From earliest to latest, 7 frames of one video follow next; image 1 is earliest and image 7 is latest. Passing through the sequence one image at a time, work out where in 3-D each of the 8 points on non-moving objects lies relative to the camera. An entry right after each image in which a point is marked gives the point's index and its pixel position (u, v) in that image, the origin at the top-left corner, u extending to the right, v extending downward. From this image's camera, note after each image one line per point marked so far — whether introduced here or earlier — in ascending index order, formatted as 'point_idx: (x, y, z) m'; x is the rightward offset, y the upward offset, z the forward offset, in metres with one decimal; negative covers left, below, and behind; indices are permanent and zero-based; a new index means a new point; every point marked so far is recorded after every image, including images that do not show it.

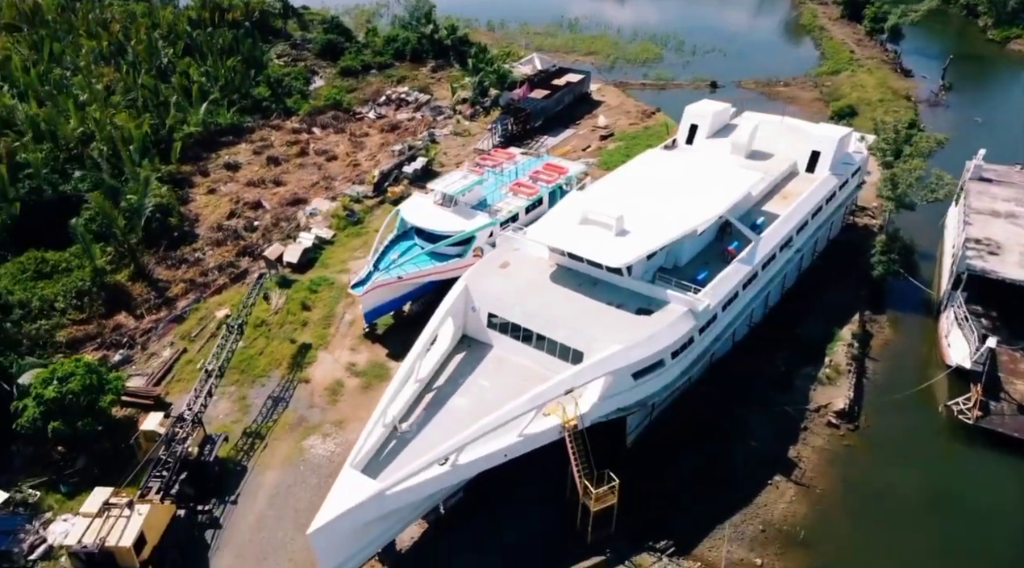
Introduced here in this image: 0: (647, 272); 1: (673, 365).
0: (+3.6, +0.2, +18.6) m
1: (+3.9, -2.0, +17.2) m
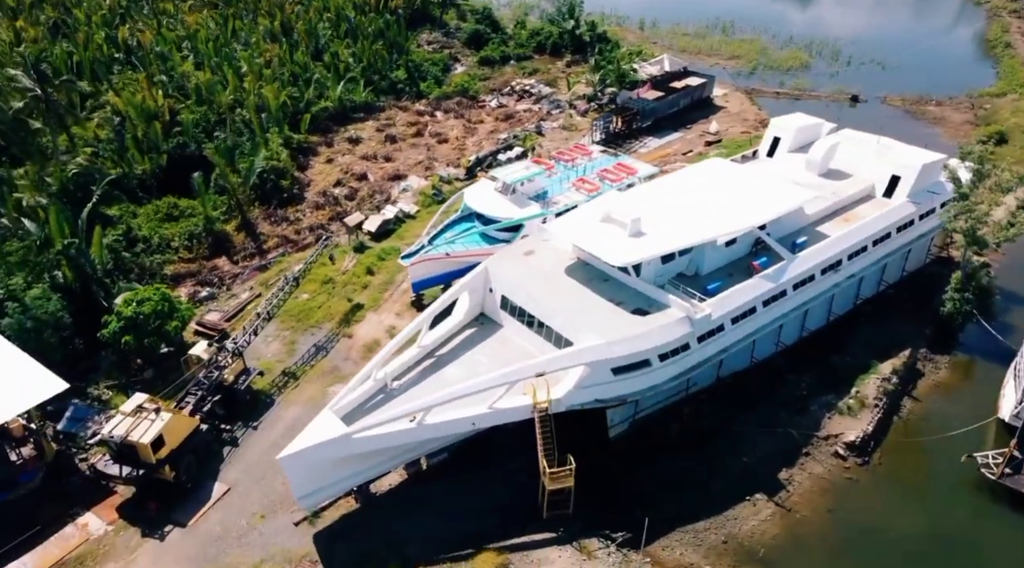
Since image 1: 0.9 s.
0: (+3.9, +0.2, +18.8) m
1: (+3.7, -2.1, +17.4) m
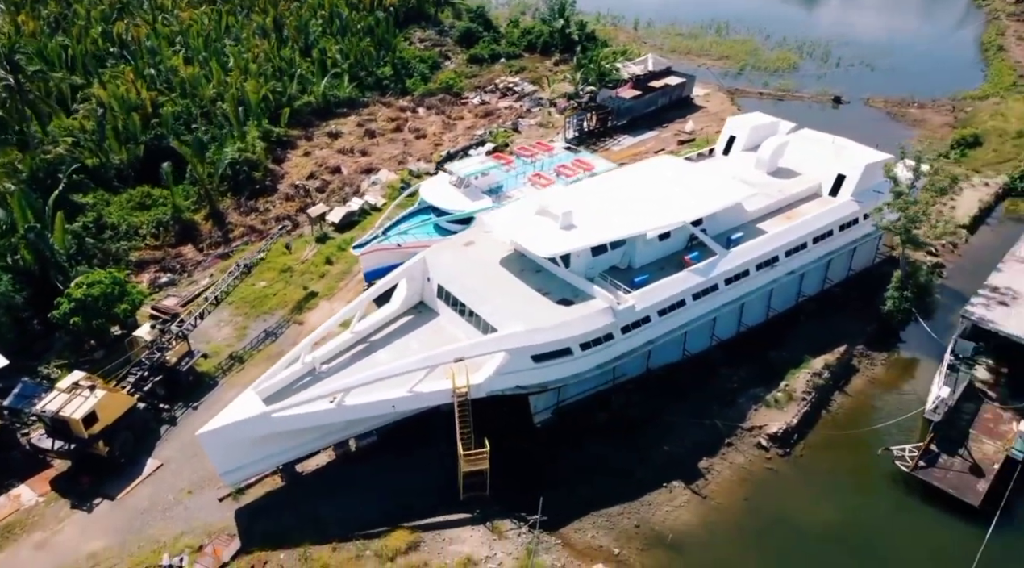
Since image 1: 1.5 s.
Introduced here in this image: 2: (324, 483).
0: (+2.1, +0.4, +19.2) m
1: (+1.8, -1.8, +17.8) m
2: (-4.7, -4.9, +17.4) m
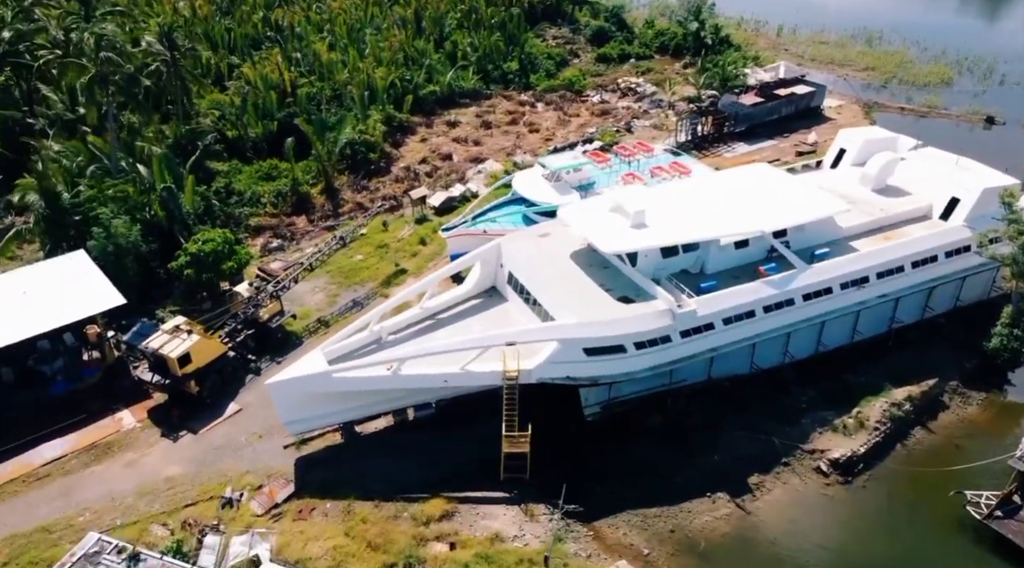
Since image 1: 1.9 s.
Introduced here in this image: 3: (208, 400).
0: (+4.0, +0.4, +19.1) m
1: (+3.2, -1.8, +17.7) m
2: (-3.5, -4.2, +18.5) m
3: (-8.6, -3.3, +19.8) m
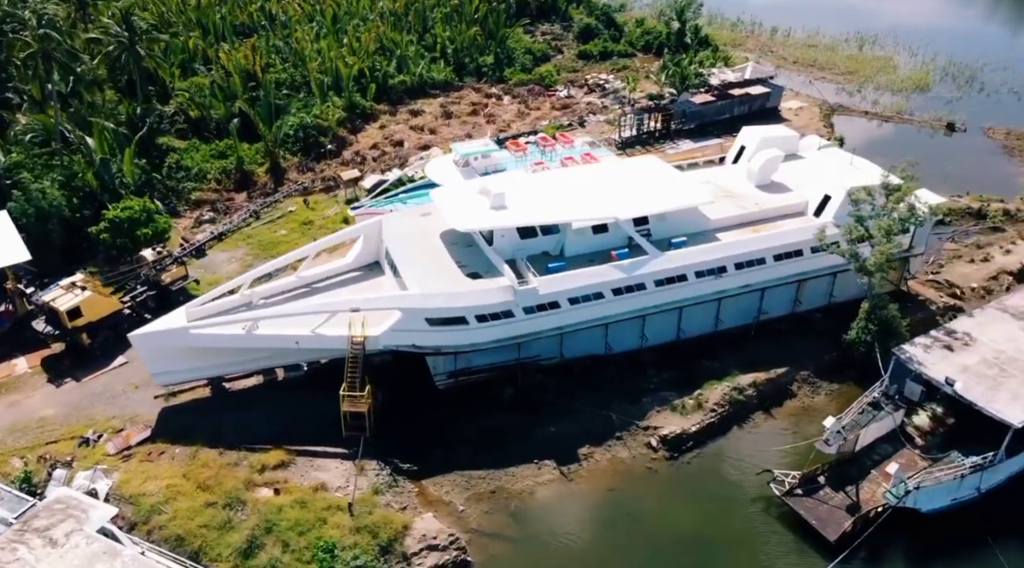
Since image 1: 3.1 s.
0: (+0.1, +1.0, +20.0) m
1: (-0.8, -1.2, +18.7) m
2: (-7.6, -3.3, +19.8) m
3: (-12.6, -2.1, +21.3) m
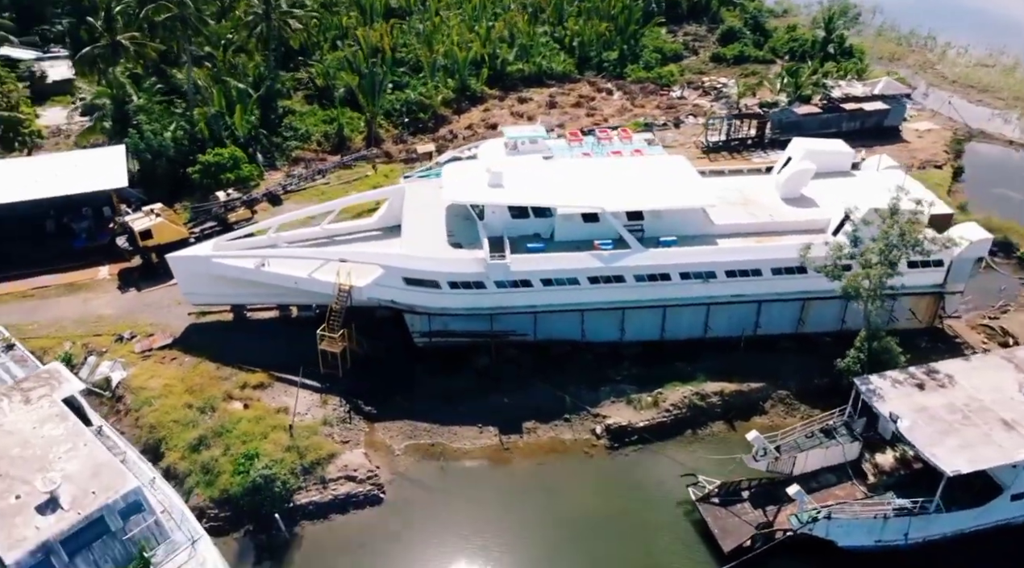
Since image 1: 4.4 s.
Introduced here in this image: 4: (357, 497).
0: (-0.2, +1.7, +20.9) m
1: (-1.6, -0.3, +19.9) m
2: (-8.3, -1.4, +22.5) m
3: (-12.5, +0.5, +25.1) m
4: (-3.8, -5.1, +16.9) m
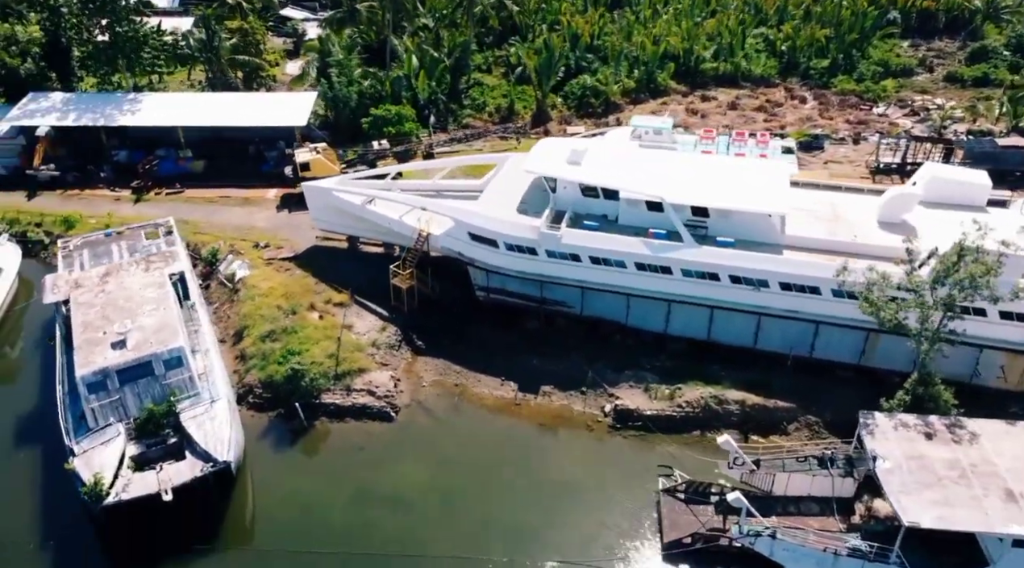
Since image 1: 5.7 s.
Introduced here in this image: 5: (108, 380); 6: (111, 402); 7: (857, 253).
0: (+2.0, +2.5, +21.8) m
1: (-0.1, +0.9, +21.3) m
2: (-5.7, +1.0, +25.9) m
3: (-8.5, +3.5, +29.5) m
4: (-3.9, -3.4, +19.3) m
5: (-9.3, -2.2, +16.1) m
6: (-9.2, -2.7, +16.1) m
7: (+9.7, +0.9, +19.6) m
